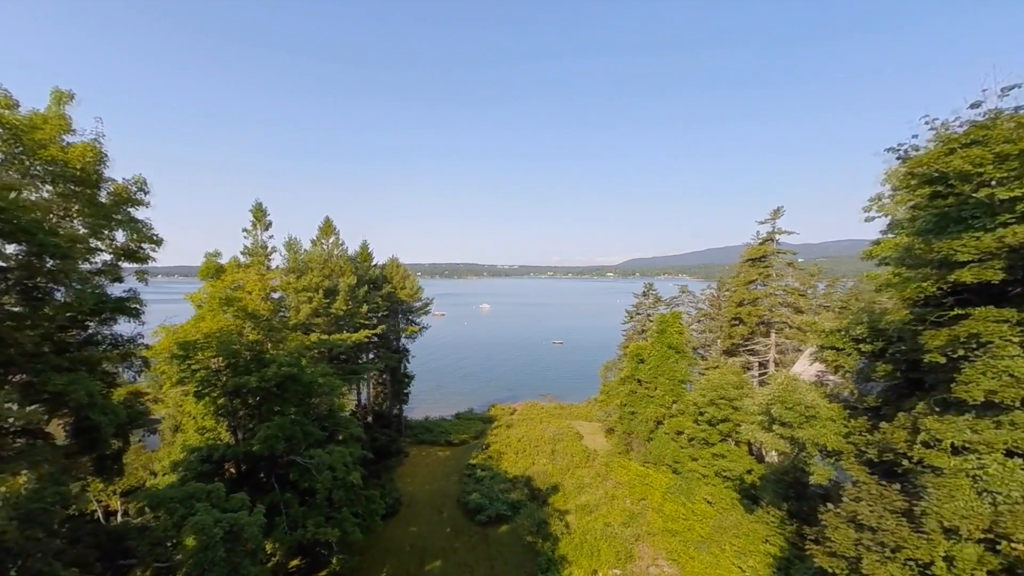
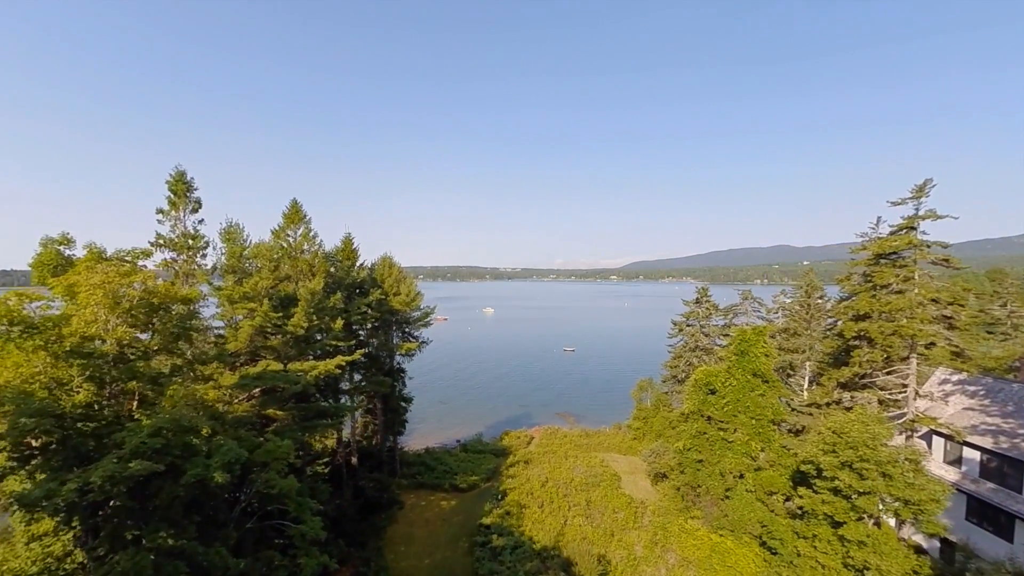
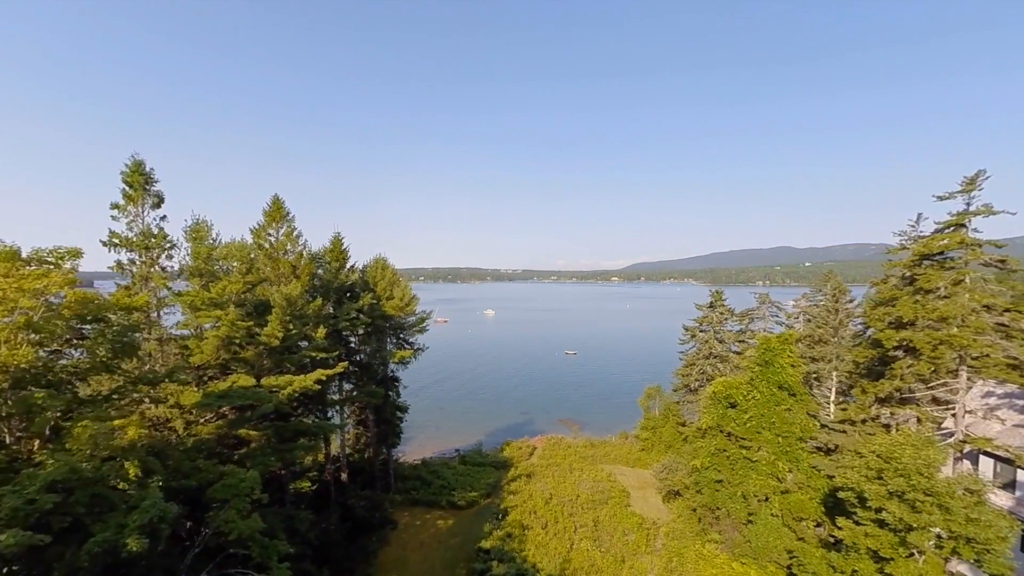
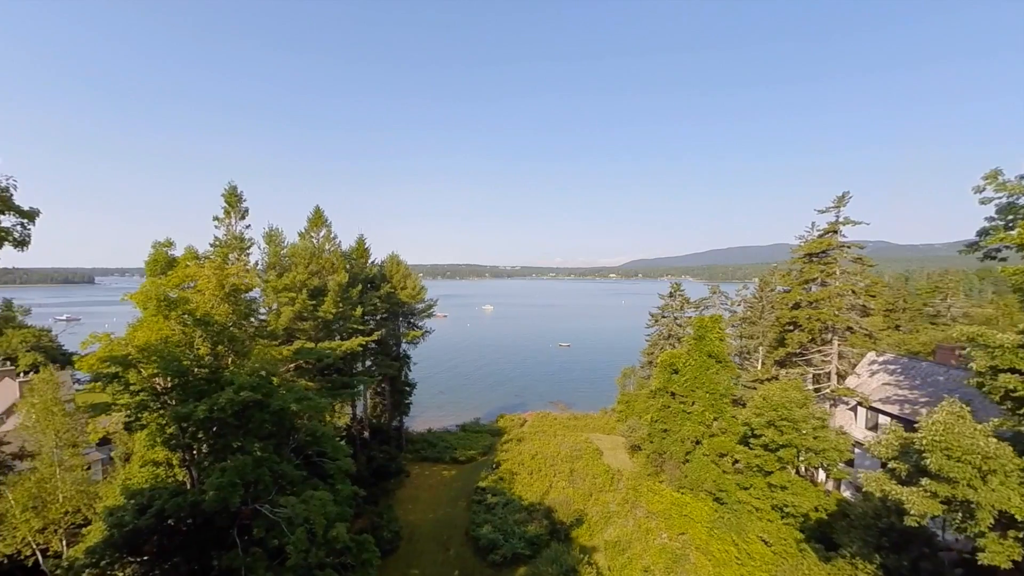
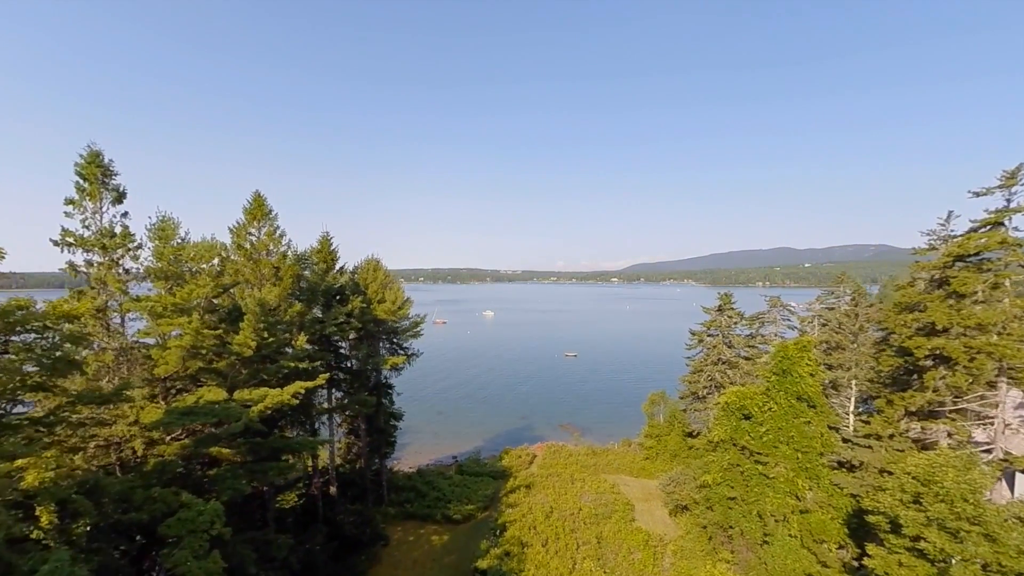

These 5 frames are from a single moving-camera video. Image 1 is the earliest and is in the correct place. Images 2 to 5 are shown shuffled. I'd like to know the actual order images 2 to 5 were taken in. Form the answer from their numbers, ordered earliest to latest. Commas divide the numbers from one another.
4, 2, 3, 5
